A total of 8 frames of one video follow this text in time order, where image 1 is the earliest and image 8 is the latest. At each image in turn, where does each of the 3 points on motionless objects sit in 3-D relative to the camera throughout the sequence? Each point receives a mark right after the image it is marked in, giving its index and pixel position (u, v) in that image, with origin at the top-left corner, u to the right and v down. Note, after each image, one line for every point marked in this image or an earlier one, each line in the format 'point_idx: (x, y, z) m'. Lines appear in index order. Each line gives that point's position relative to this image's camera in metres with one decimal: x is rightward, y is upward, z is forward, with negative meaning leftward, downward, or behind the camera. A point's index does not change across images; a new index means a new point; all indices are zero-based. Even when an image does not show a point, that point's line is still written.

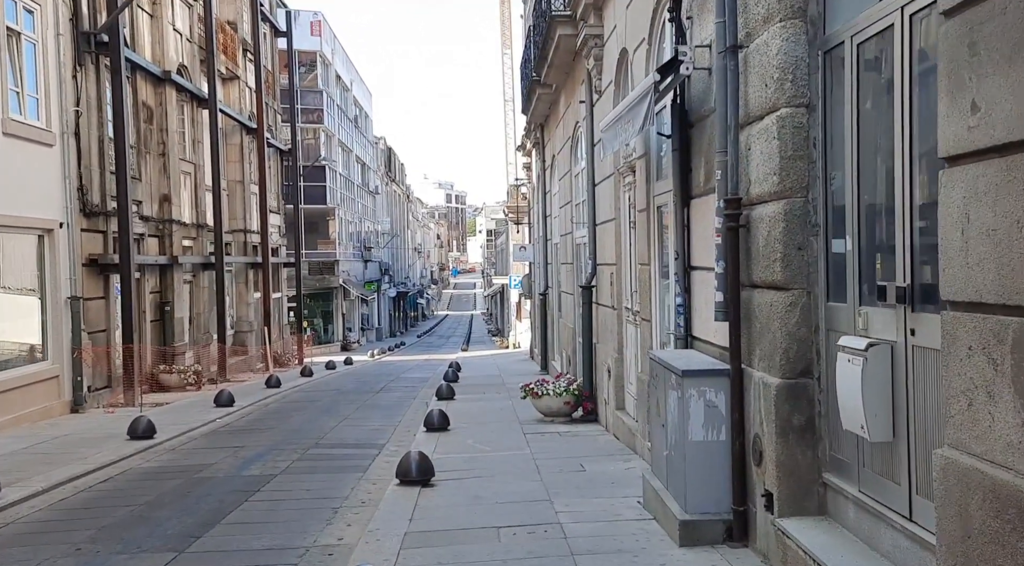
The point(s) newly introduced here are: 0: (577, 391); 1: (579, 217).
0: (+0.9, -1.5, +15.9) m
1: (+1.2, +1.1, +18.4) m
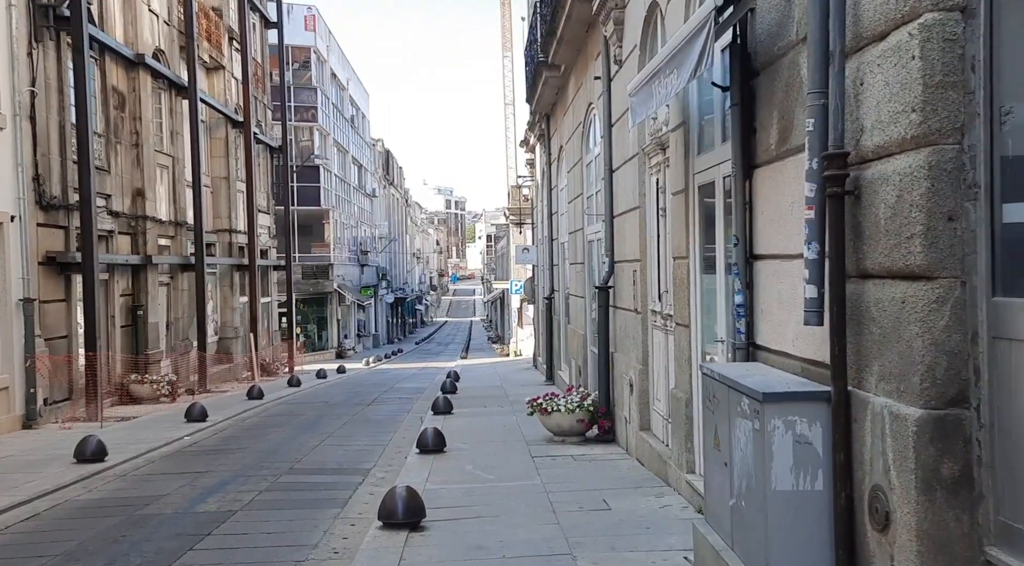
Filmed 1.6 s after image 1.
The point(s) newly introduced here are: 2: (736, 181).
0: (+1.0, -1.5, +13.9) m
1: (+1.2, +1.1, +16.5) m
2: (+1.5, +0.7, +7.3) m
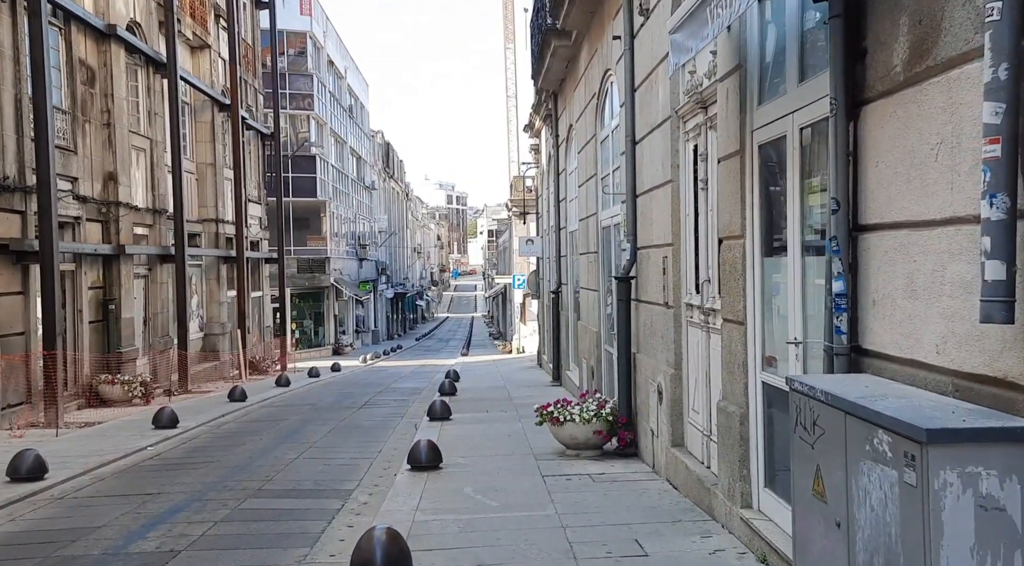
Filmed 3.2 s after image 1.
0: (+1.1, -1.4, +12.0) m
1: (+1.3, +1.2, +14.5) m
2: (+1.5, +0.8, +5.4) m
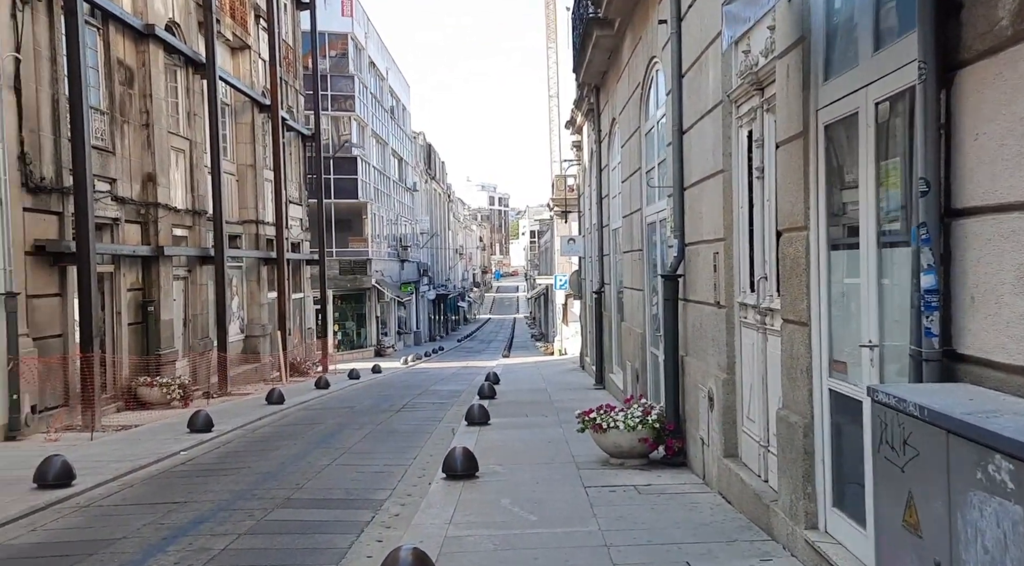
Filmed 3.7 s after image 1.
0: (+1.5, -1.4, +11.5) m
1: (+1.8, +1.2, +14.1) m
2: (+1.7, +0.8, +4.9) m
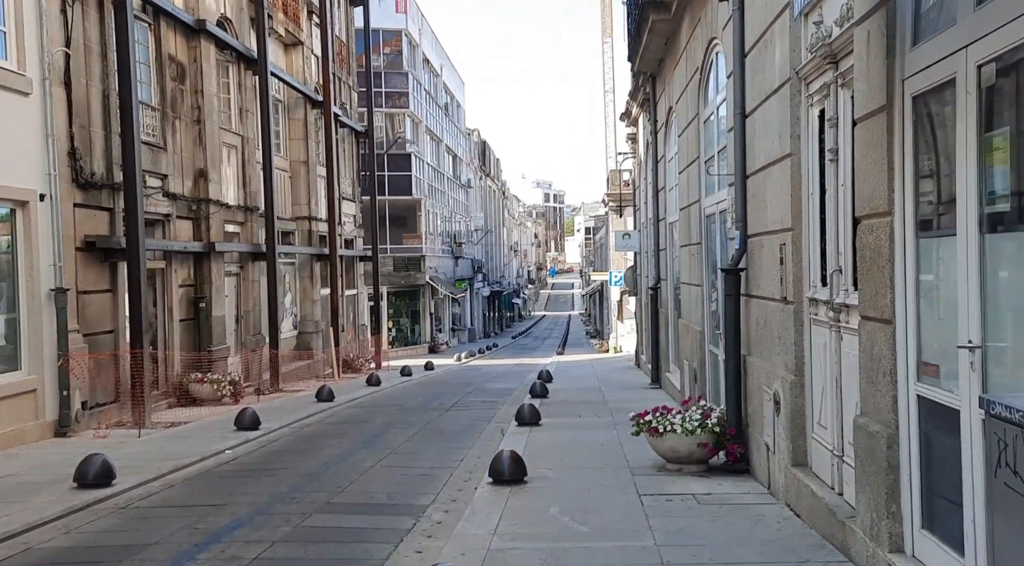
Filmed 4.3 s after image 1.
0: (+2.0, -1.4, +11.1) m
1: (+2.4, +1.3, +13.6) m
2: (+1.9, +0.8, +4.4) m
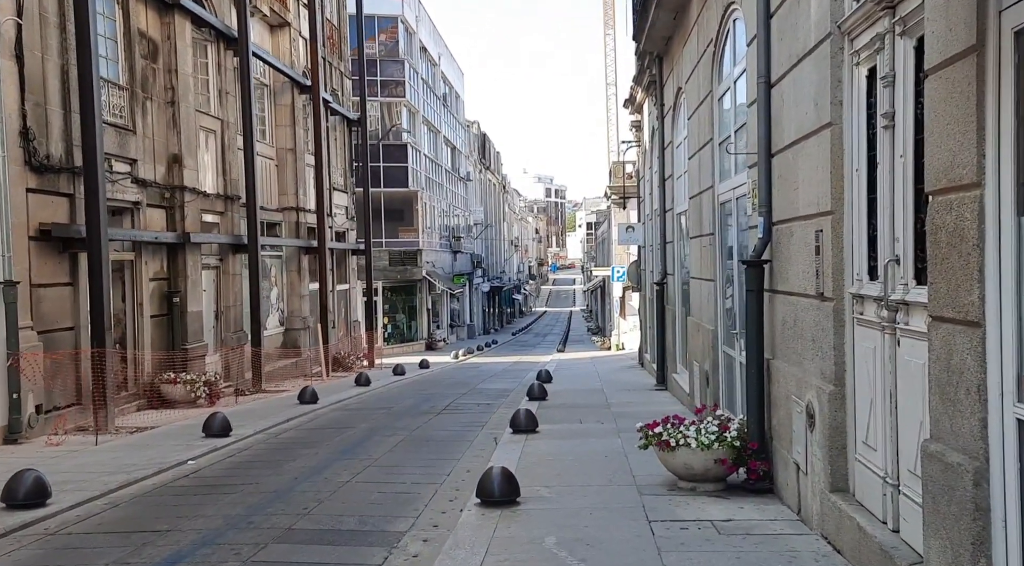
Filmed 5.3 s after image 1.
0: (+1.9, -1.3, +9.7) m
1: (+2.4, +1.4, +12.2) m
2: (+1.8, +0.8, +3.0) m
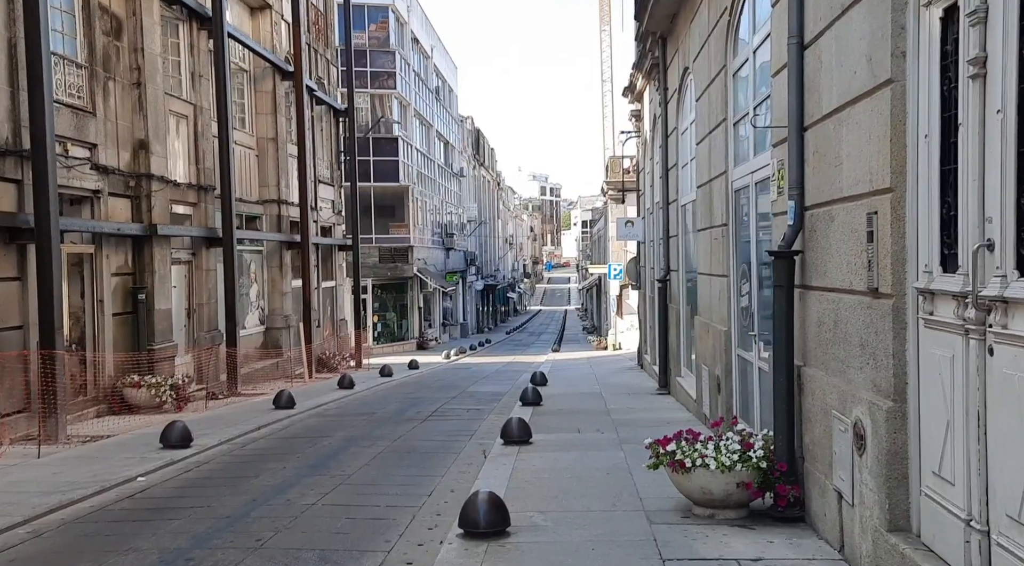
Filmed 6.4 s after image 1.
0: (+1.8, -1.3, +8.2) m
1: (+2.3, +1.4, +10.7) m
2: (+1.8, +0.9, +1.6) m
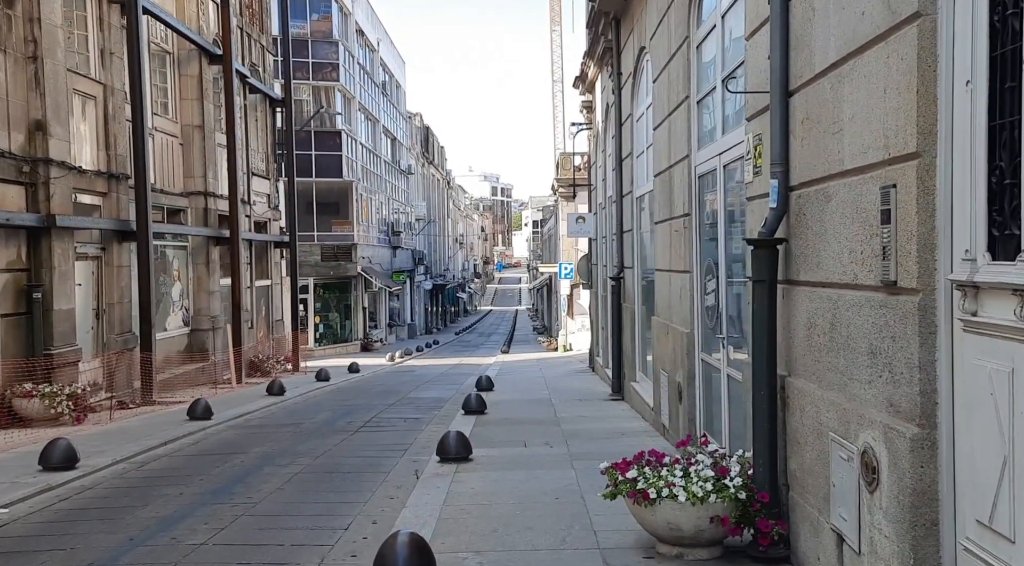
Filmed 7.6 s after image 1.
0: (+1.4, -1.3, +6.8) m
1: (+1.7, +1.4, +9.3) m
2: (+1.6, +0.9, +0.2) m
